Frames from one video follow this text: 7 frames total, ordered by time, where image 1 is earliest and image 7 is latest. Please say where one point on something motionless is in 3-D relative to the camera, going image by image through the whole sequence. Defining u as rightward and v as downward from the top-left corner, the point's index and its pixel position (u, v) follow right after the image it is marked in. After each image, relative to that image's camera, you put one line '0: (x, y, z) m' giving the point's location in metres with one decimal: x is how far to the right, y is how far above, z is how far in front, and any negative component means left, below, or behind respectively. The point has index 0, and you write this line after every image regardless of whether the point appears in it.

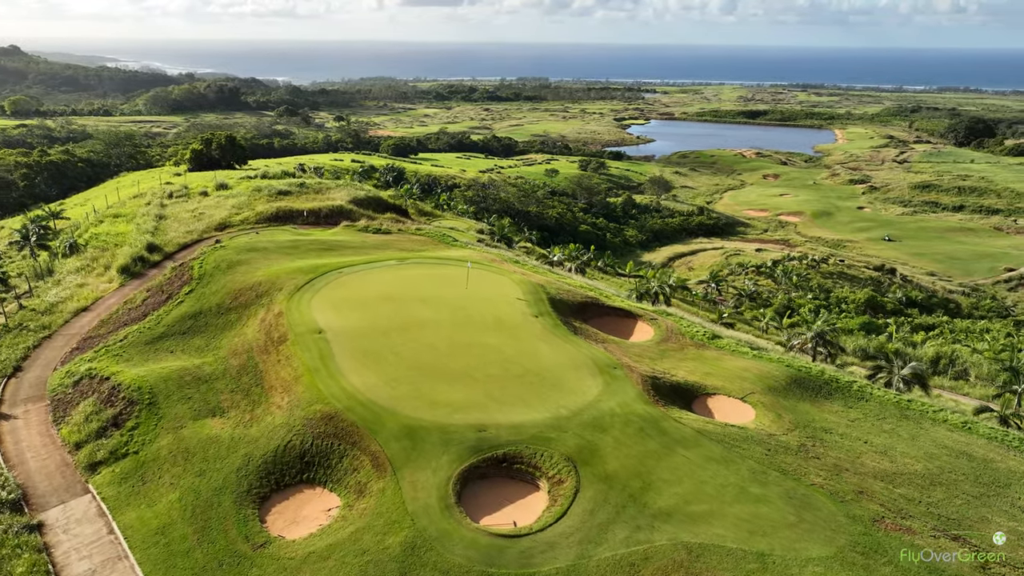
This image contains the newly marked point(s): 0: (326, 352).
0: (-5.0, -1.7, +19.3) m
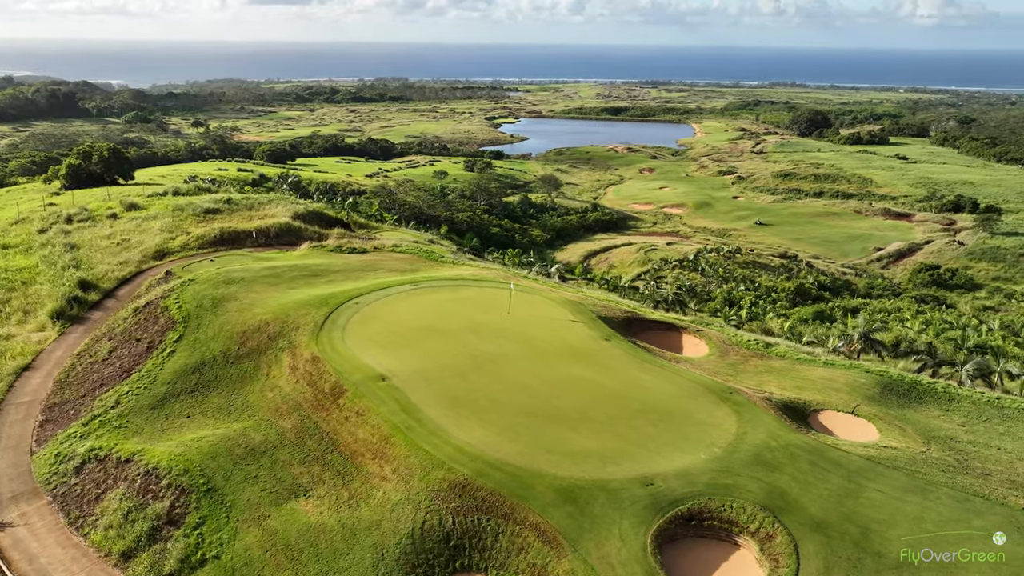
0: (-2.4, -2.7, +16.5) m
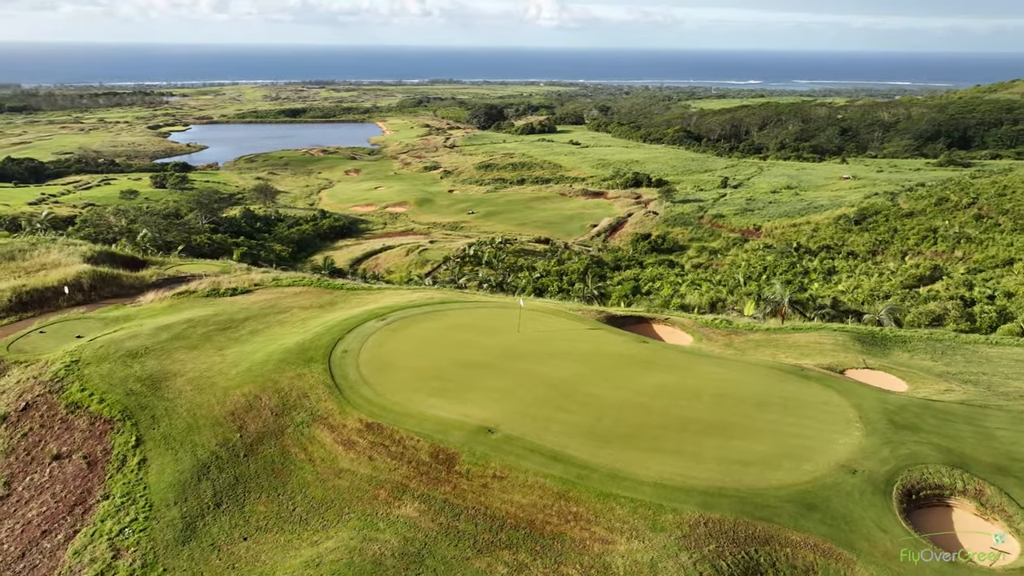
0: (+0.8, -3.3, +14.5) m
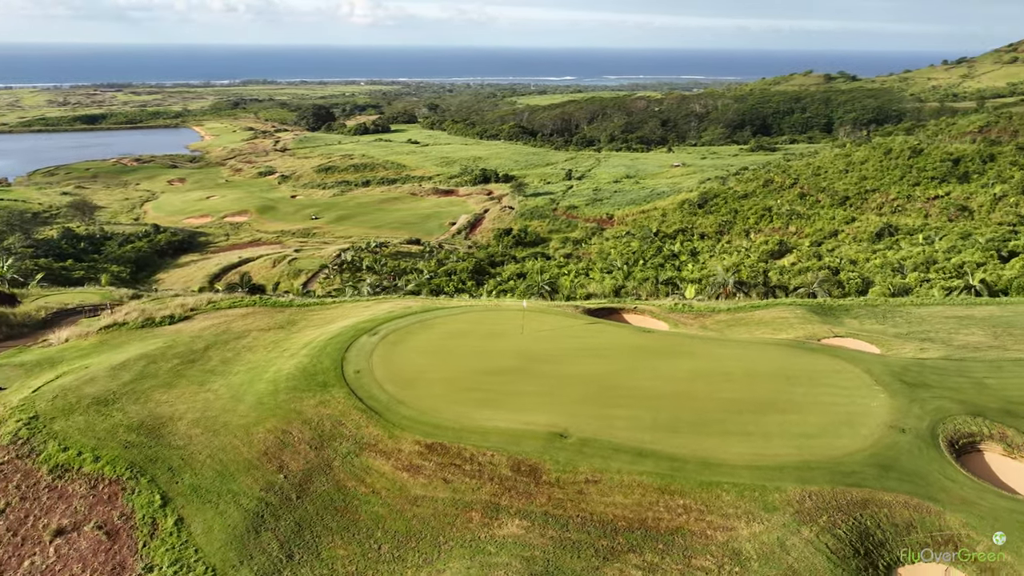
0: (+2.5, -3.2, +14.4) m
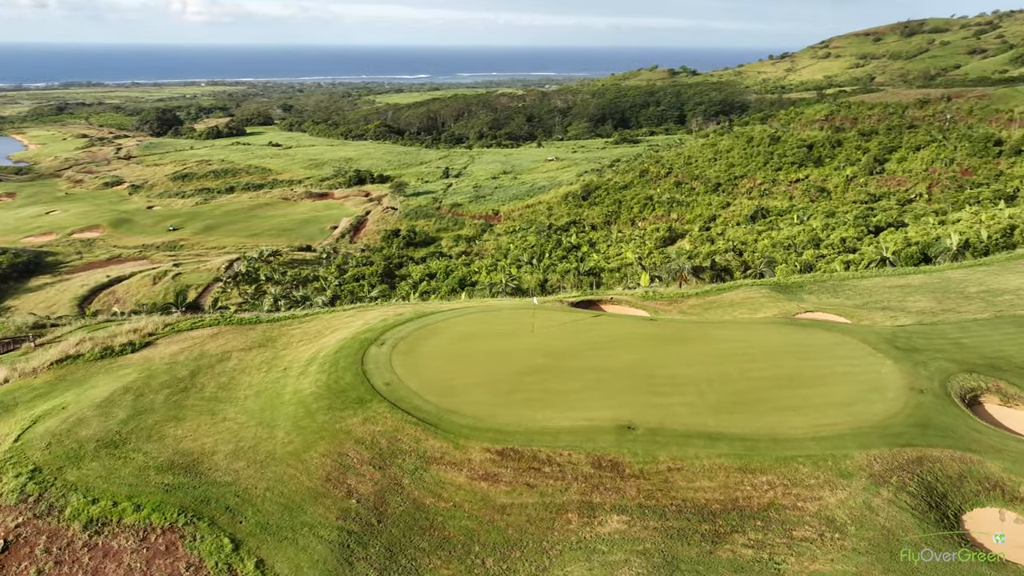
0: (+4.0, -3.0, +14.8) m
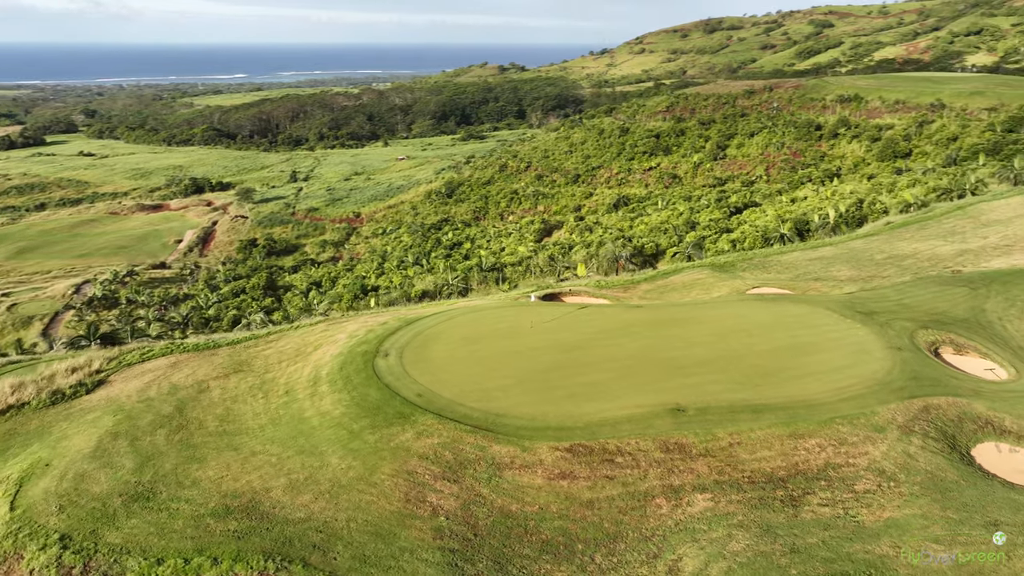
0: (+5.2, -2.6, +15.7) m
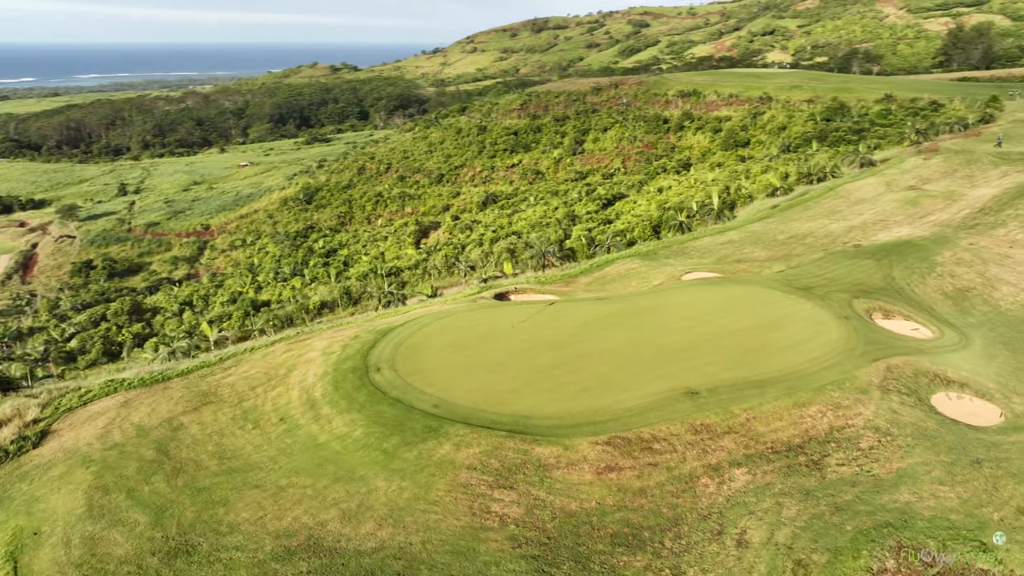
0: (+5.6, -2.2, +16.7) m
